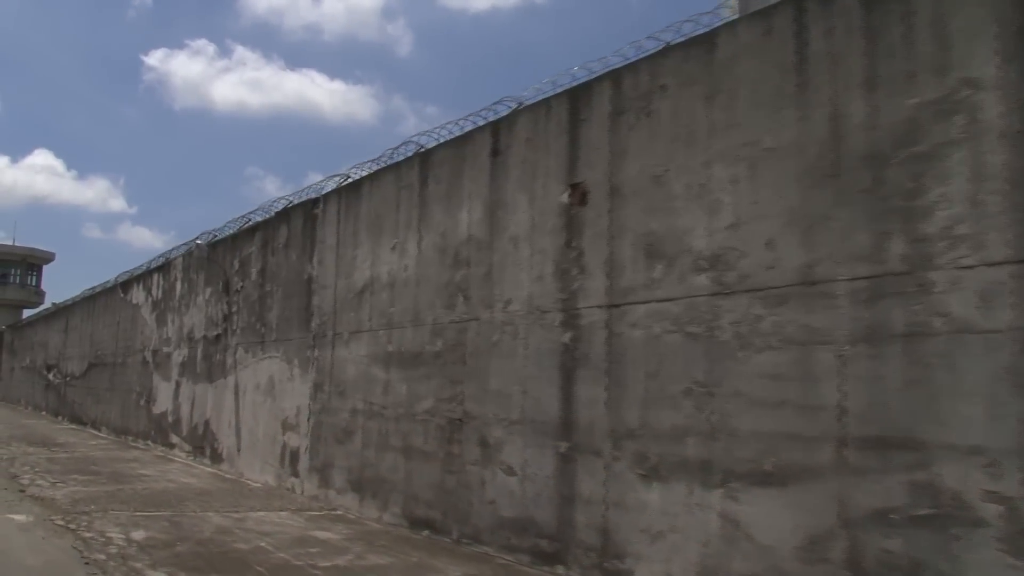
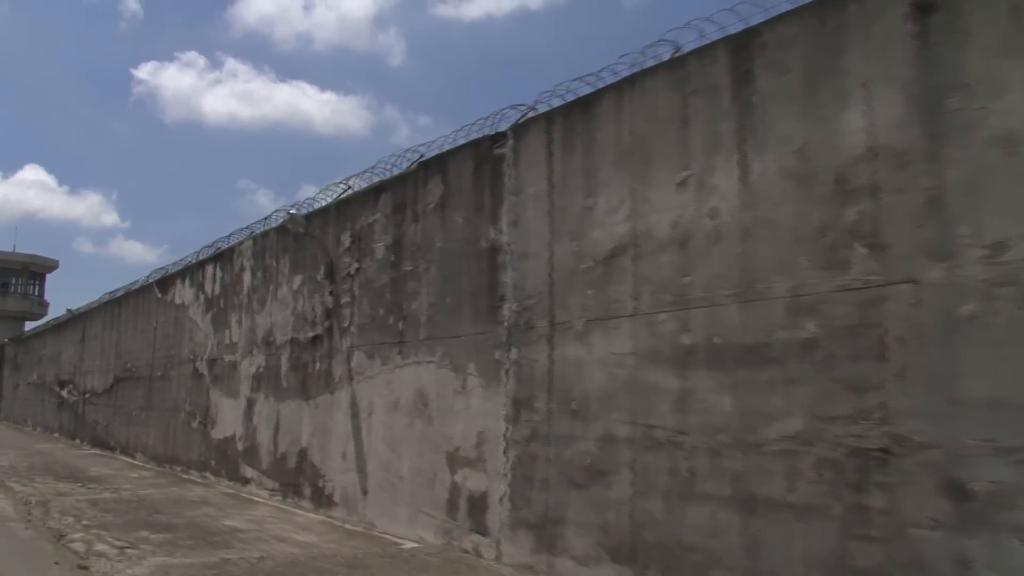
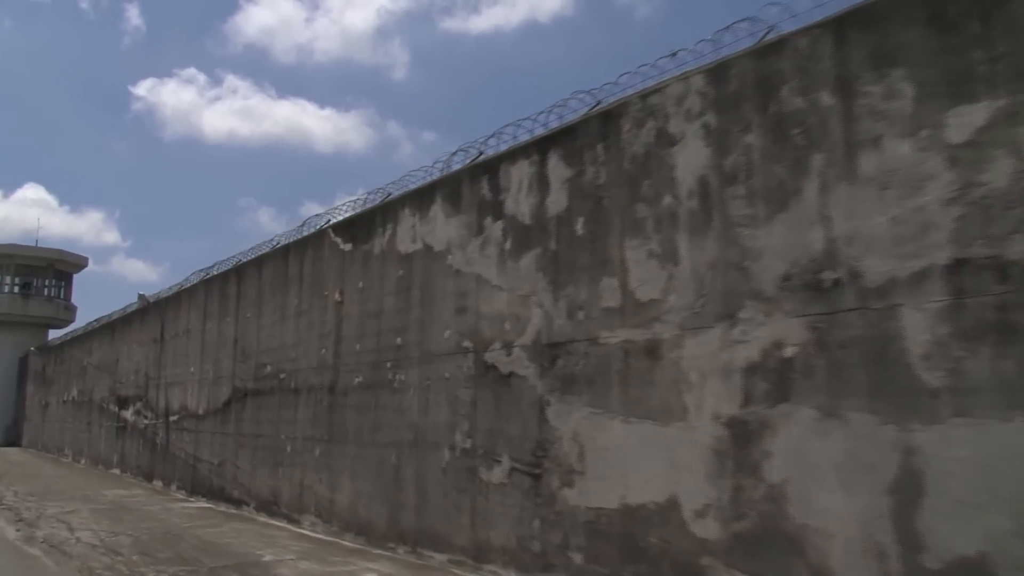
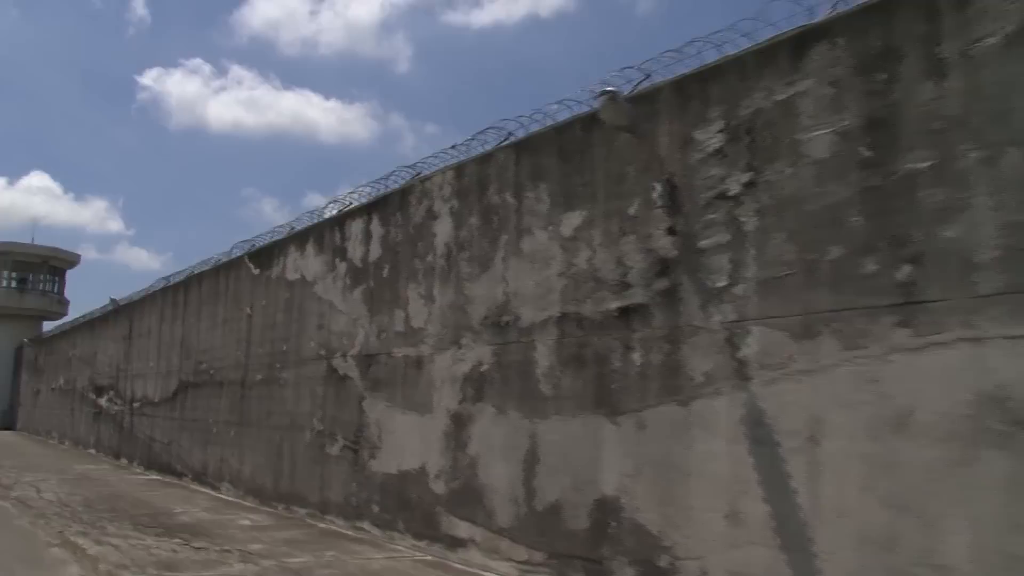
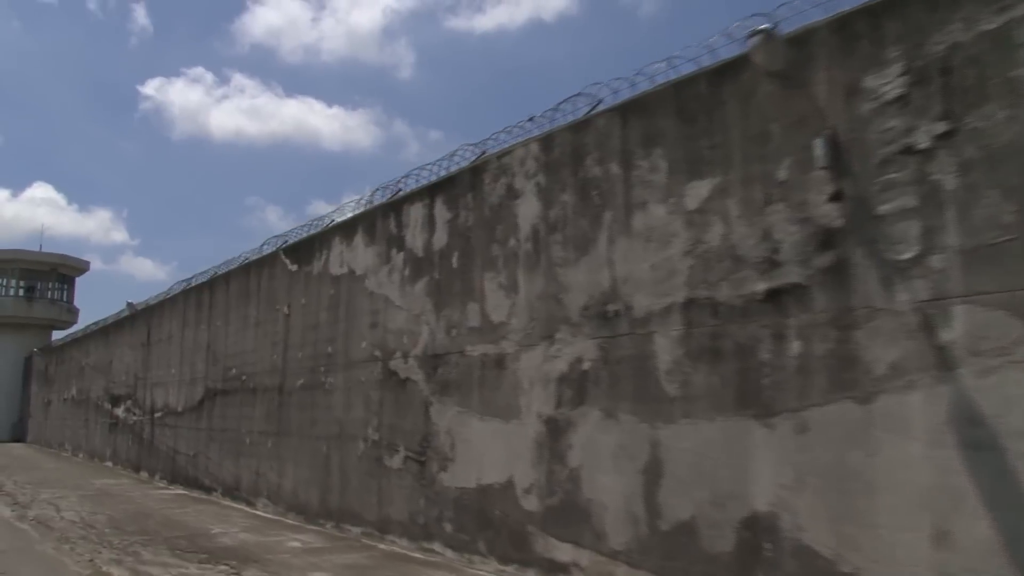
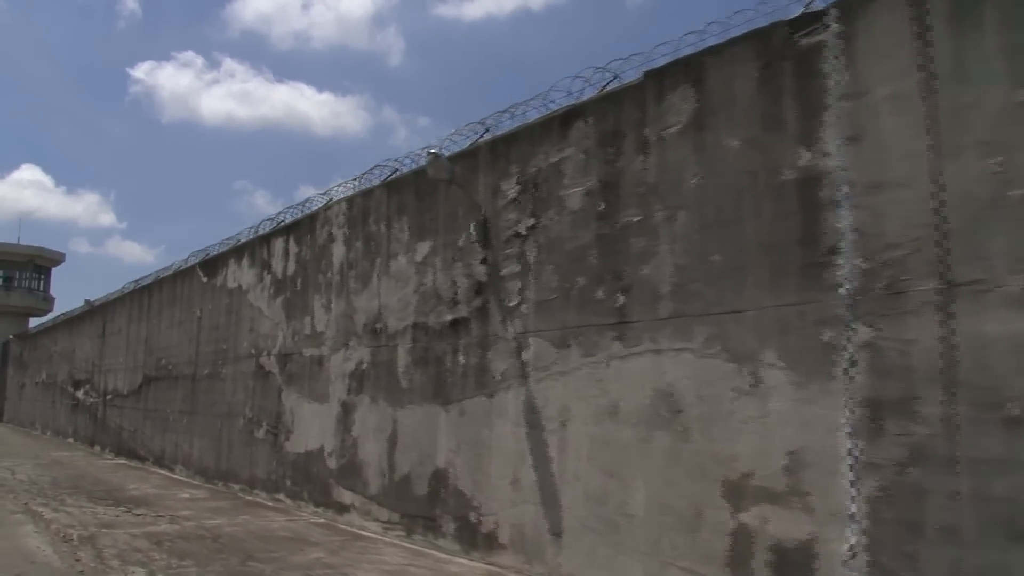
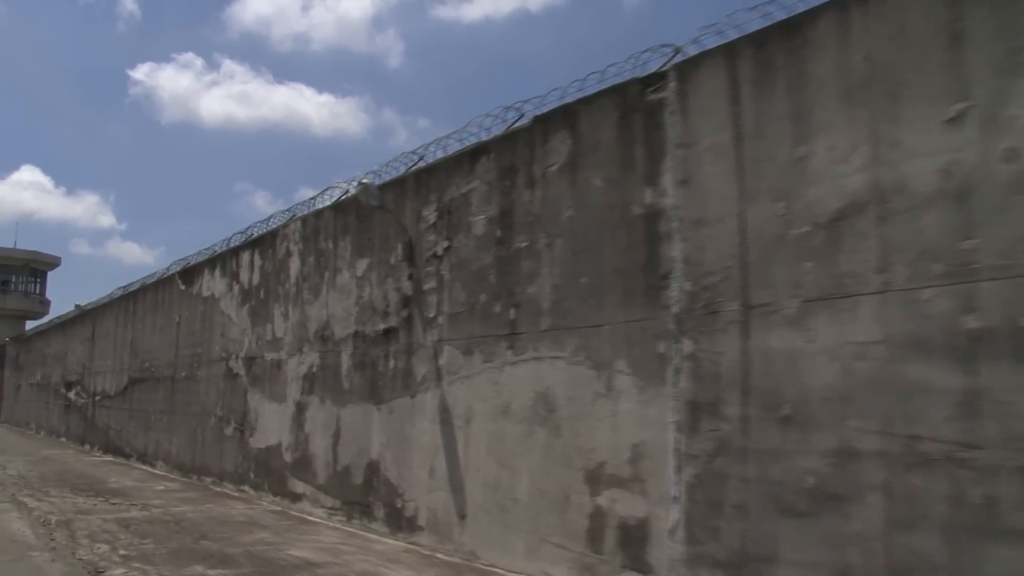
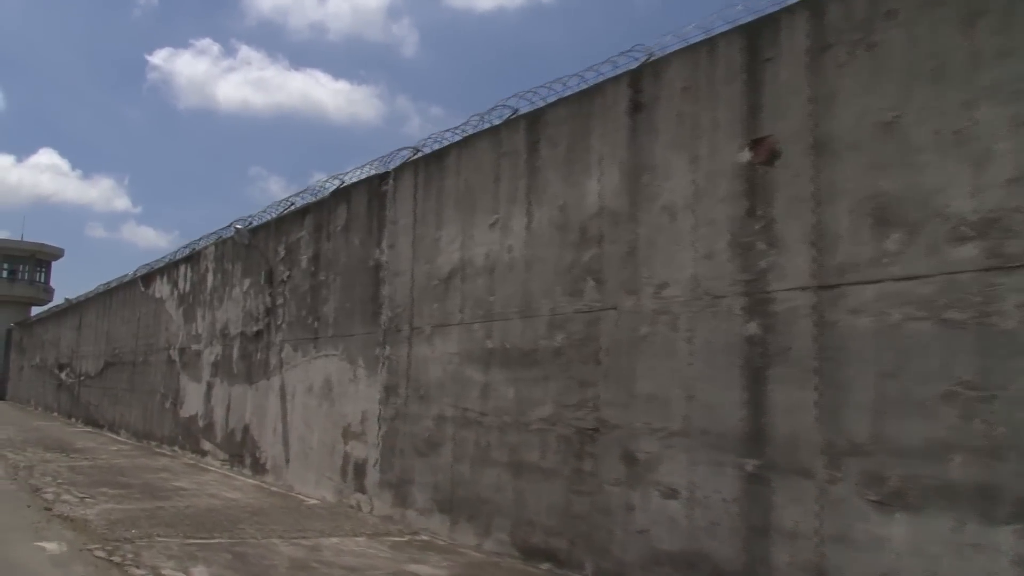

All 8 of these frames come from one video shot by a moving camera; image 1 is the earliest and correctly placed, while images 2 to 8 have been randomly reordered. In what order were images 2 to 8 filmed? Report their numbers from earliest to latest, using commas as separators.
8, 2, 7, 6, 4, 5, 3
